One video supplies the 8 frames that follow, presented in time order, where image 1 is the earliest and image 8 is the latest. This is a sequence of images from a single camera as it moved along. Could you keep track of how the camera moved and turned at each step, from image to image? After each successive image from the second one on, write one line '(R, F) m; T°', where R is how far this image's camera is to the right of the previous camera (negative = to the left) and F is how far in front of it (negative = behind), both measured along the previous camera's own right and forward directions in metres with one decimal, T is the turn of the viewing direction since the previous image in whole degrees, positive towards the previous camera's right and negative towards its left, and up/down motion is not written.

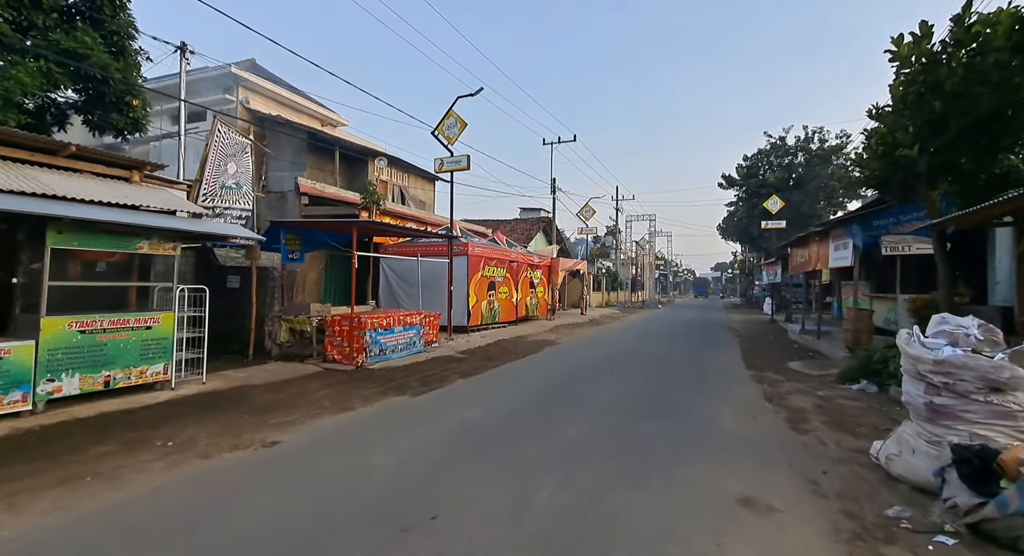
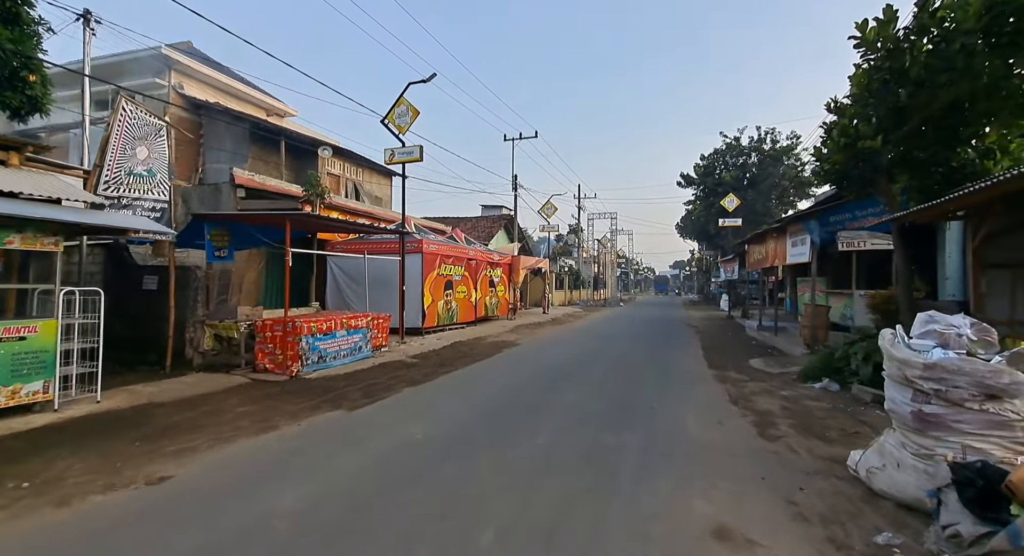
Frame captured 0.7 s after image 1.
(+0.2, +0.7) m; +4°
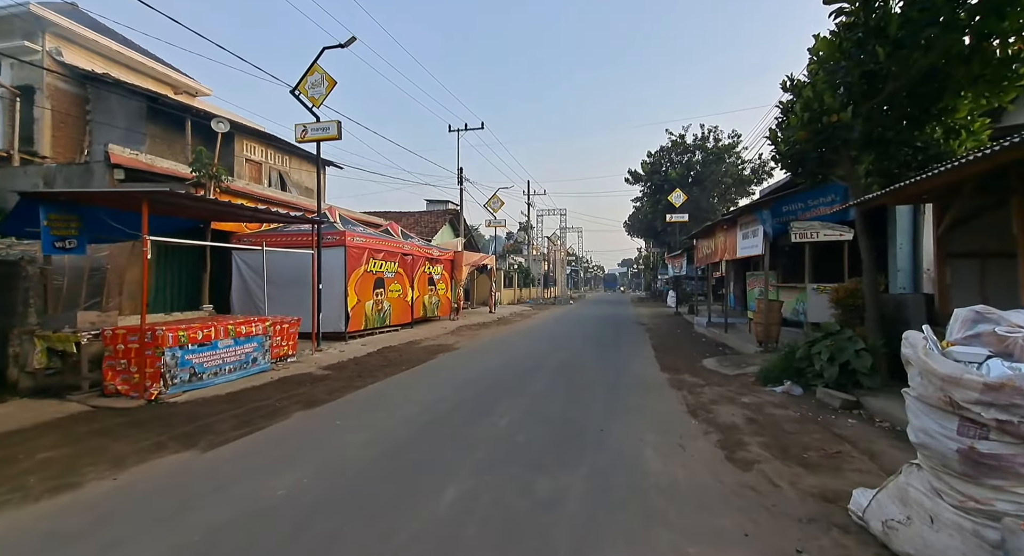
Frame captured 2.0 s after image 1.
(+0.5, +1.5) m; +6°
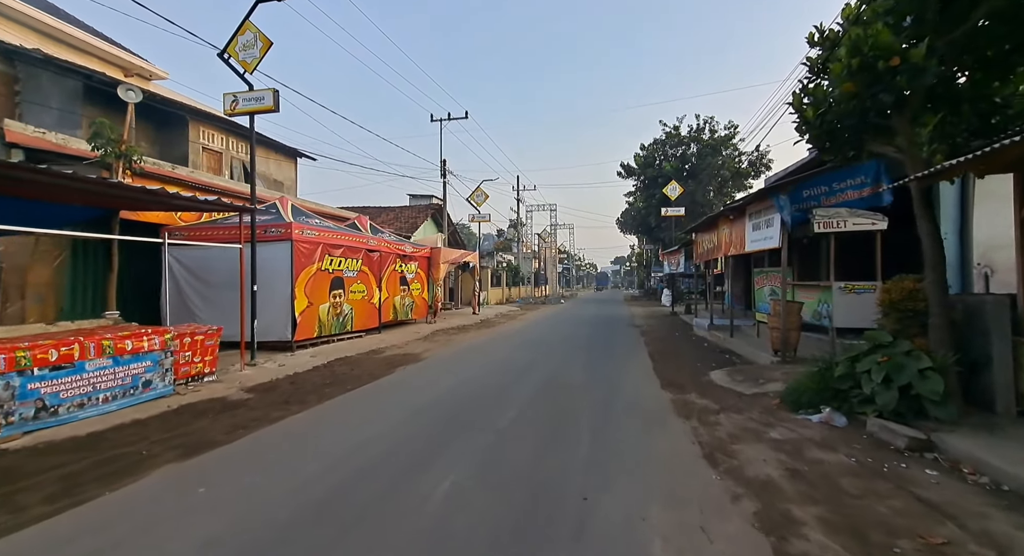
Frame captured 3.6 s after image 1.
(+0.4, +2.0) m; +1°
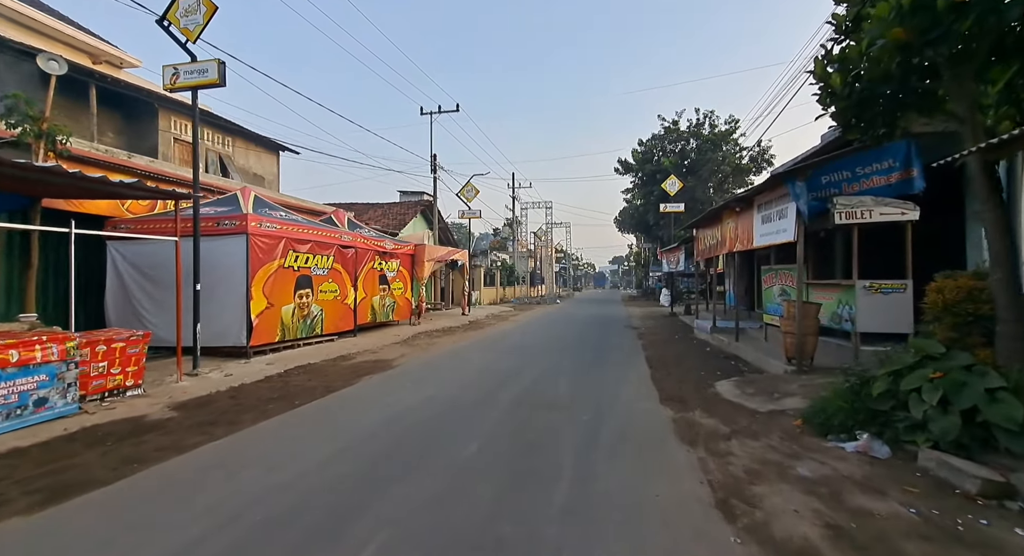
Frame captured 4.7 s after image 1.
(+0.4, +1.3) m; 0°
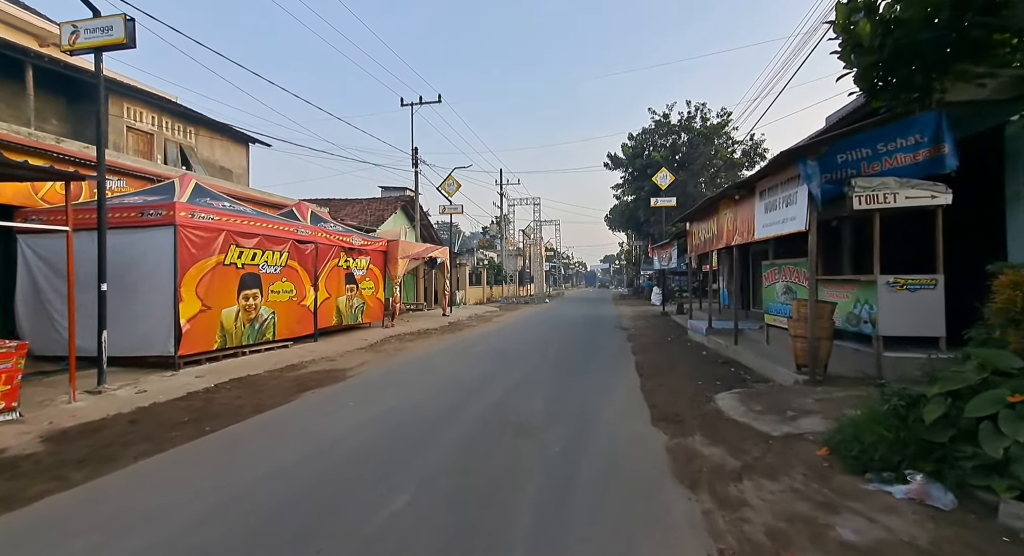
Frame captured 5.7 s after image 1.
(+0.4, +1.4) m; +1°
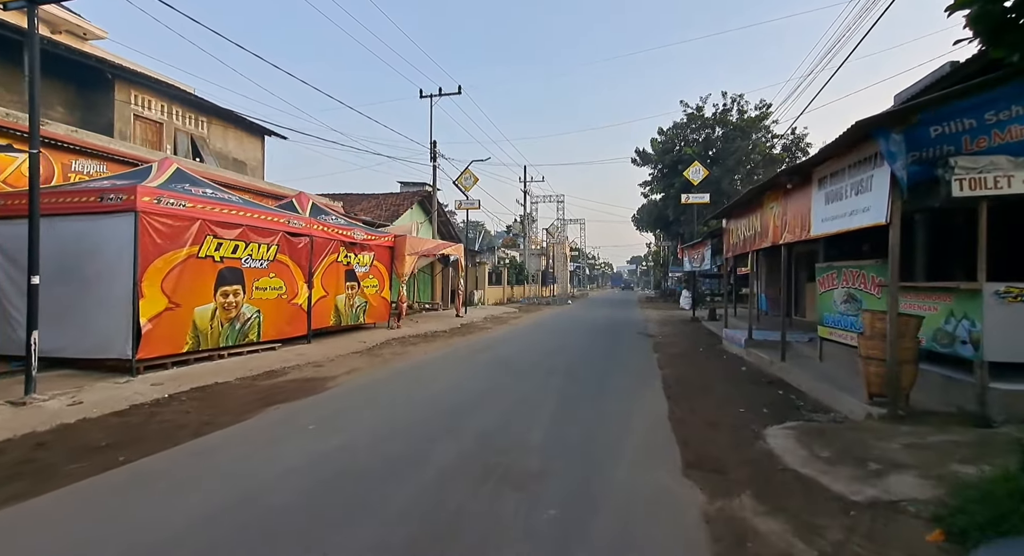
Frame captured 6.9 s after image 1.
(+0.3, +1.5) m; -3°
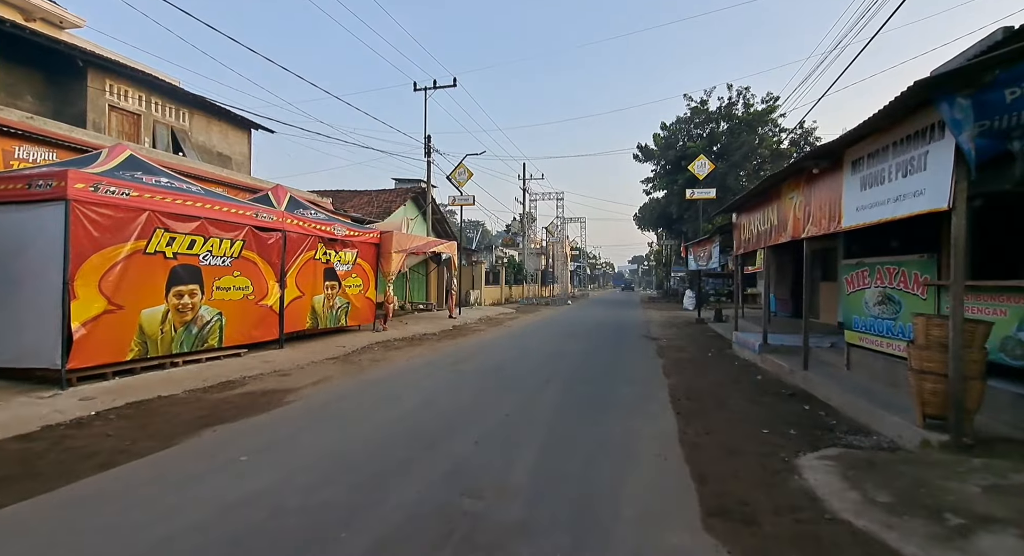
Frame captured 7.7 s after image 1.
(+0.2, +1.1) m; 0°
